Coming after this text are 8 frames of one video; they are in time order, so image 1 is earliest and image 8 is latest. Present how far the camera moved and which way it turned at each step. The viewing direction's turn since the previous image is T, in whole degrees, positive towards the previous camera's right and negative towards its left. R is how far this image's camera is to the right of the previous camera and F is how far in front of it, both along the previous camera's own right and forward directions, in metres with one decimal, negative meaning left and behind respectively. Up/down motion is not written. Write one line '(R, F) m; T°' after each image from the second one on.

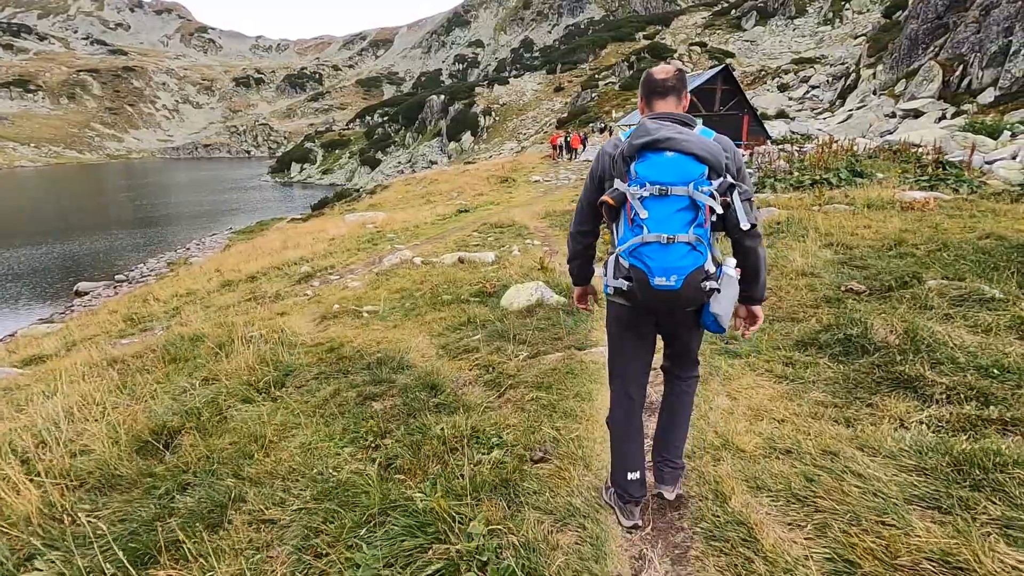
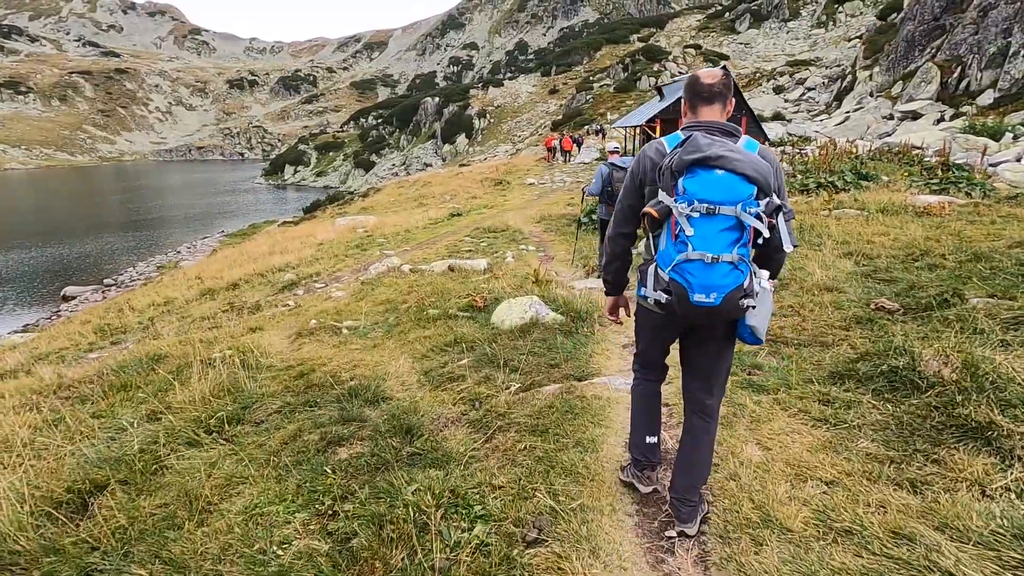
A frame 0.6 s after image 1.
(0.0, +0.6) m; 0°
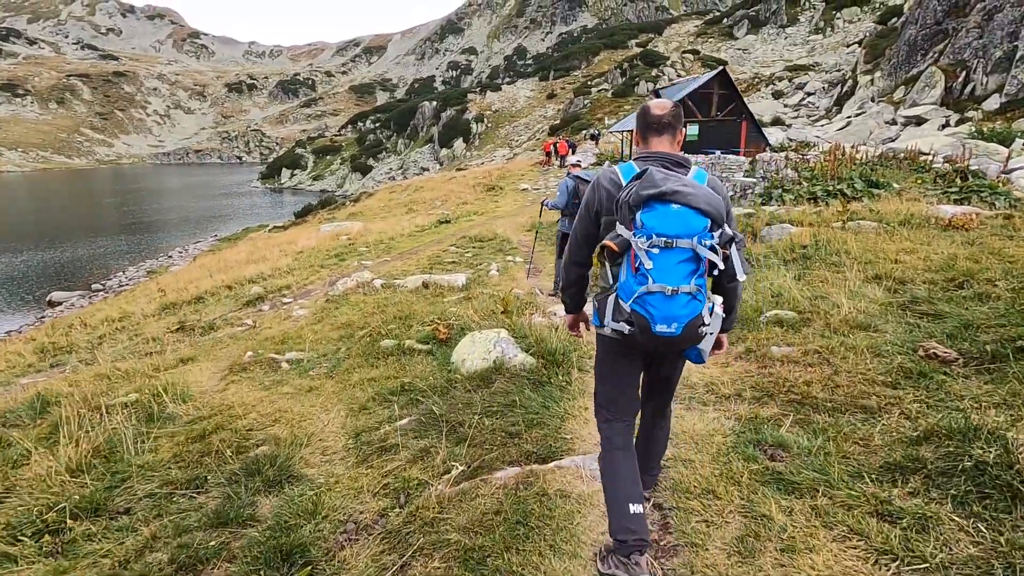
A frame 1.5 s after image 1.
(+0.3, +1.0) m; 0°
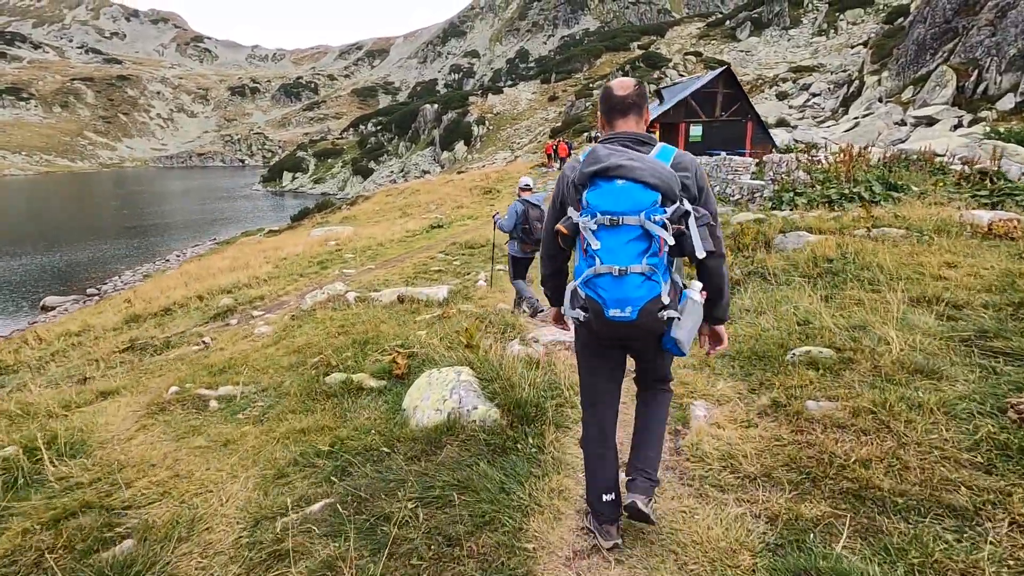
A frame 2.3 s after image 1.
(+0.3, +1.0) m; 0°
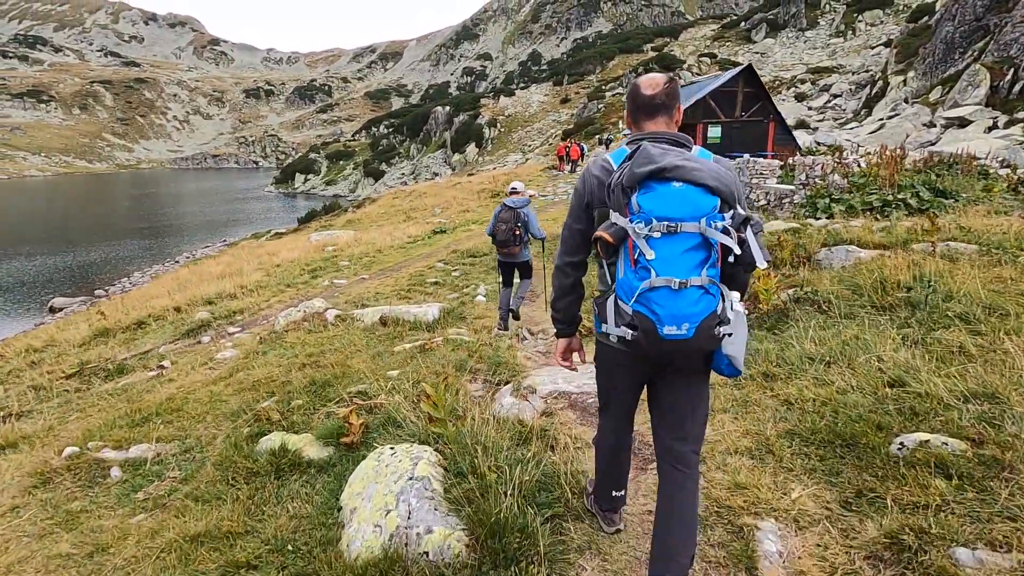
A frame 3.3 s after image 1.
(+0.2, +1.2) m; -1°
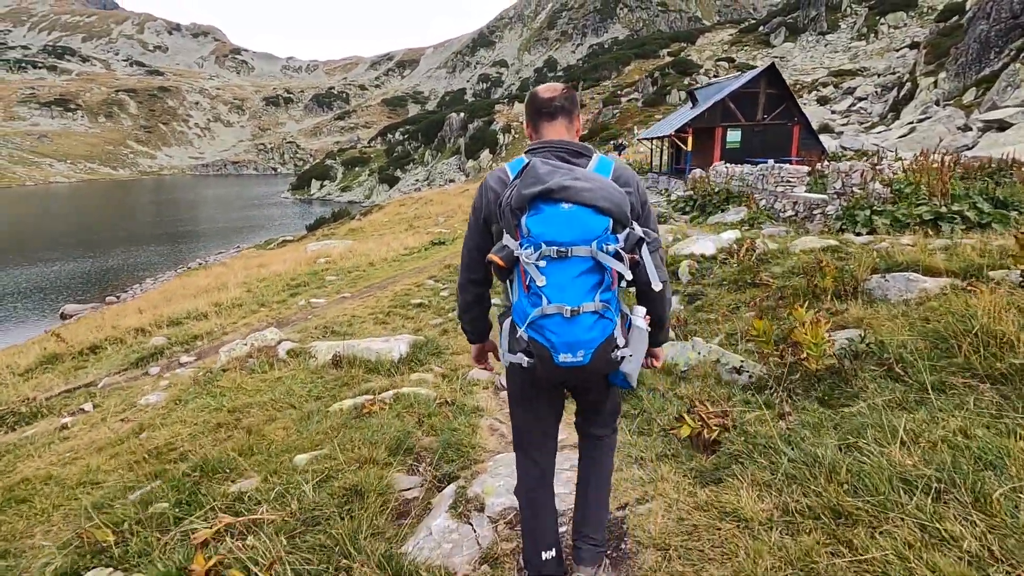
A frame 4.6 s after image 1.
(+0.4, +1.3) m; -2°
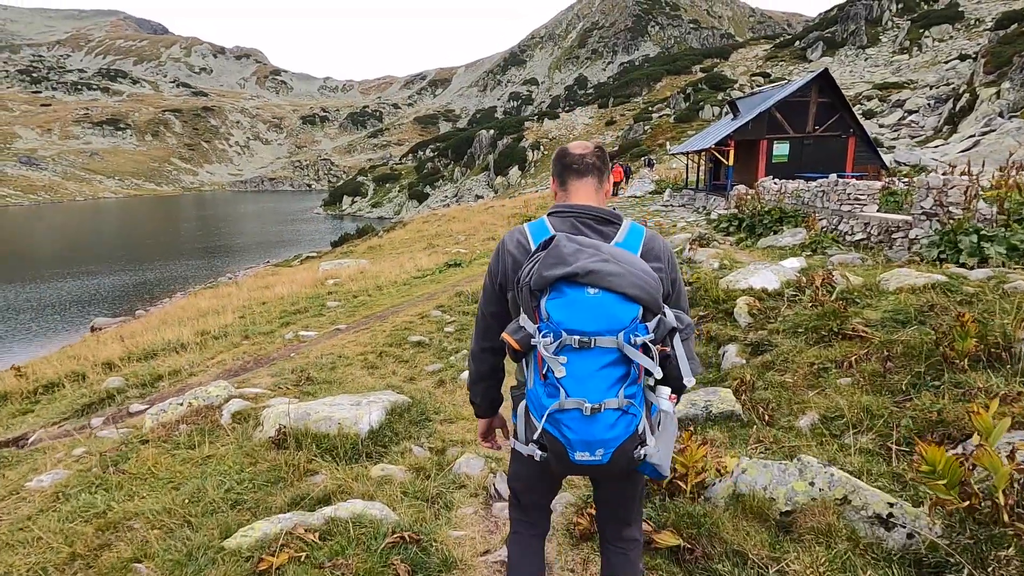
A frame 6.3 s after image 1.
(+0.2, +1.7) m; -3°
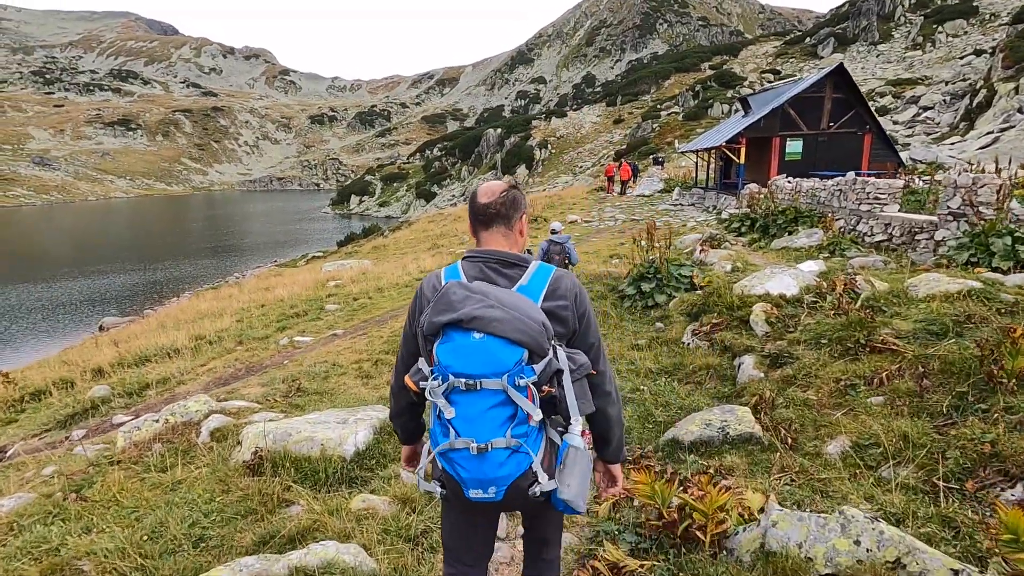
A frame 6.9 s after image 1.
(+0.1, +0.4) m; -1°
